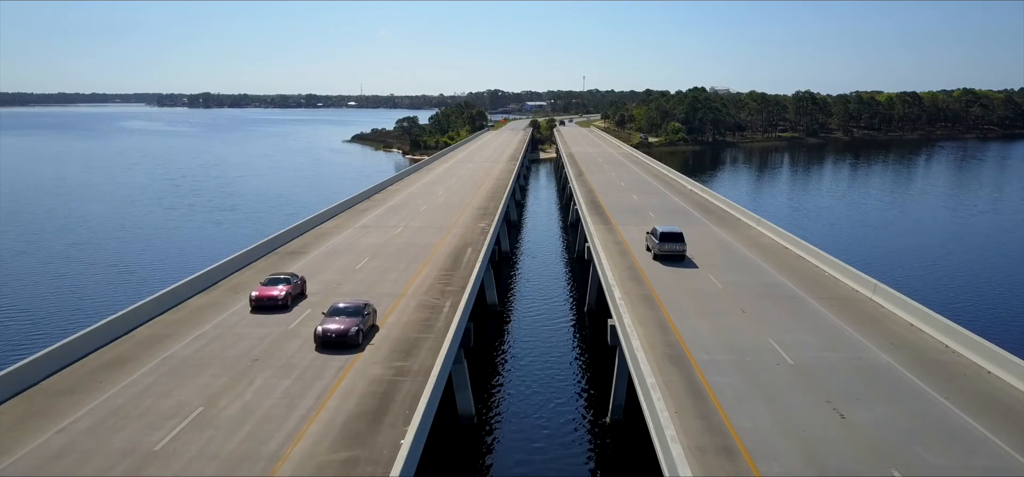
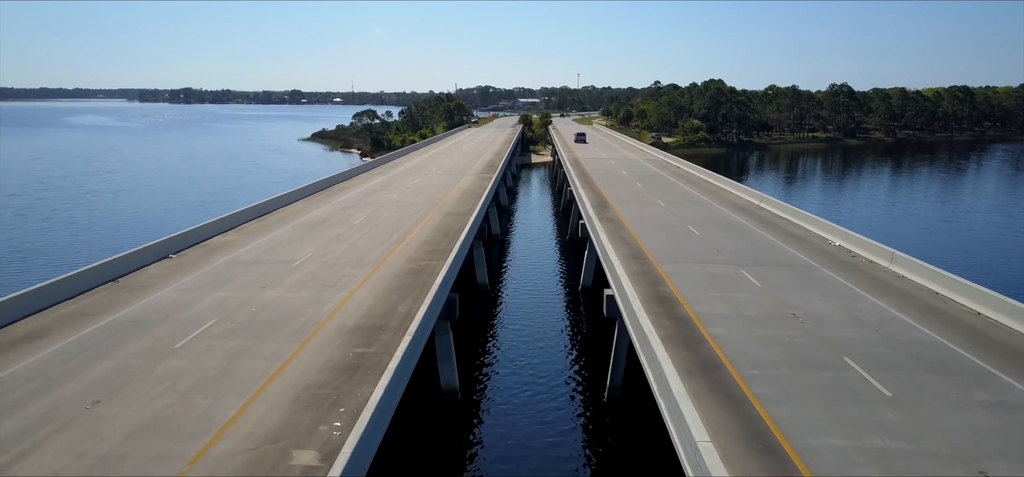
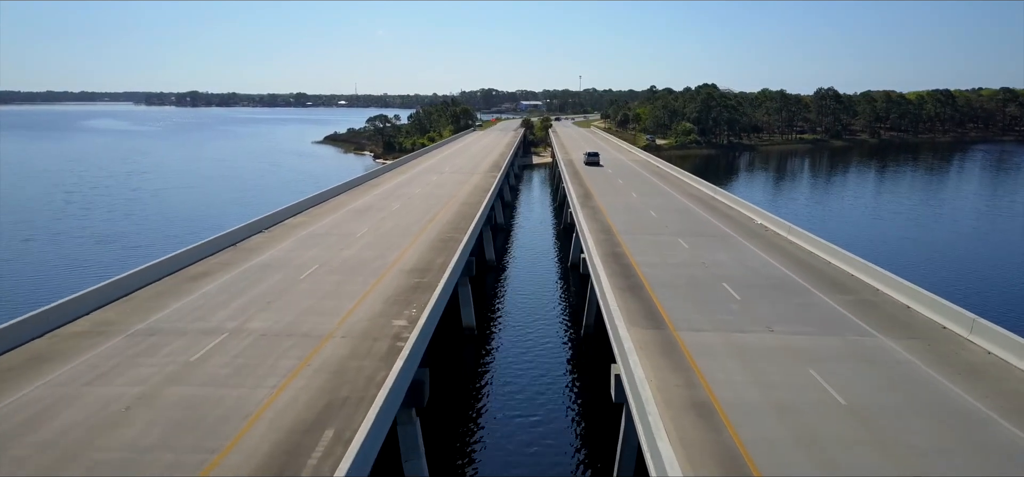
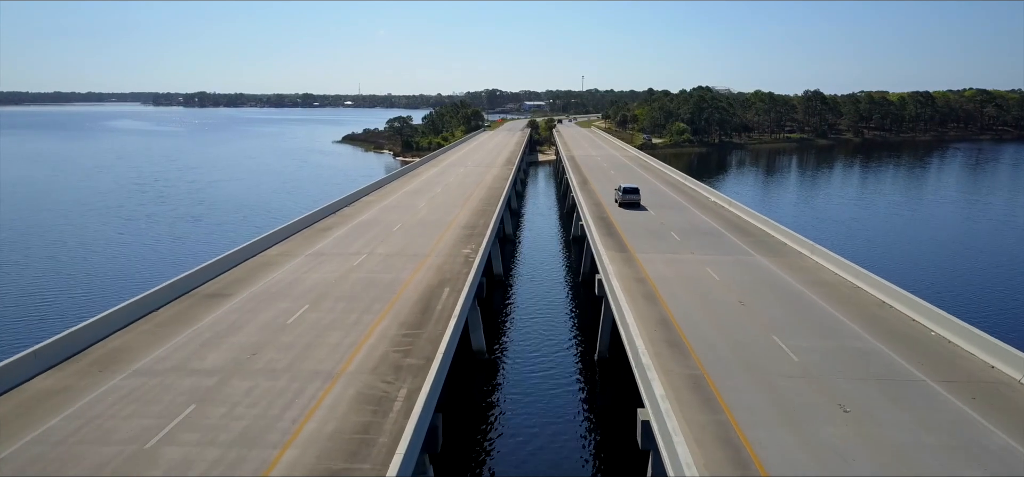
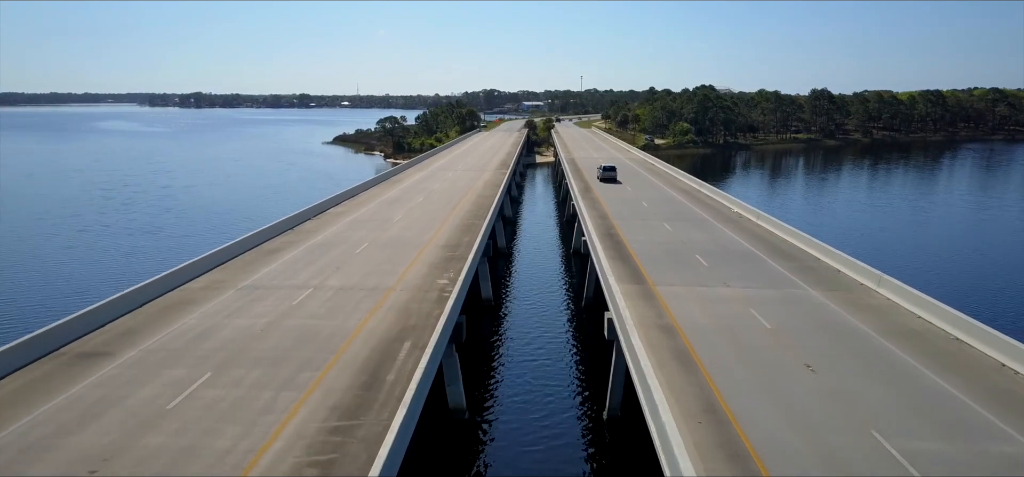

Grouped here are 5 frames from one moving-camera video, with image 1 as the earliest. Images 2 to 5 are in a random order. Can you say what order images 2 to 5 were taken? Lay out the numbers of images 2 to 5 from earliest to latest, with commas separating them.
4, 5, 3, 2
